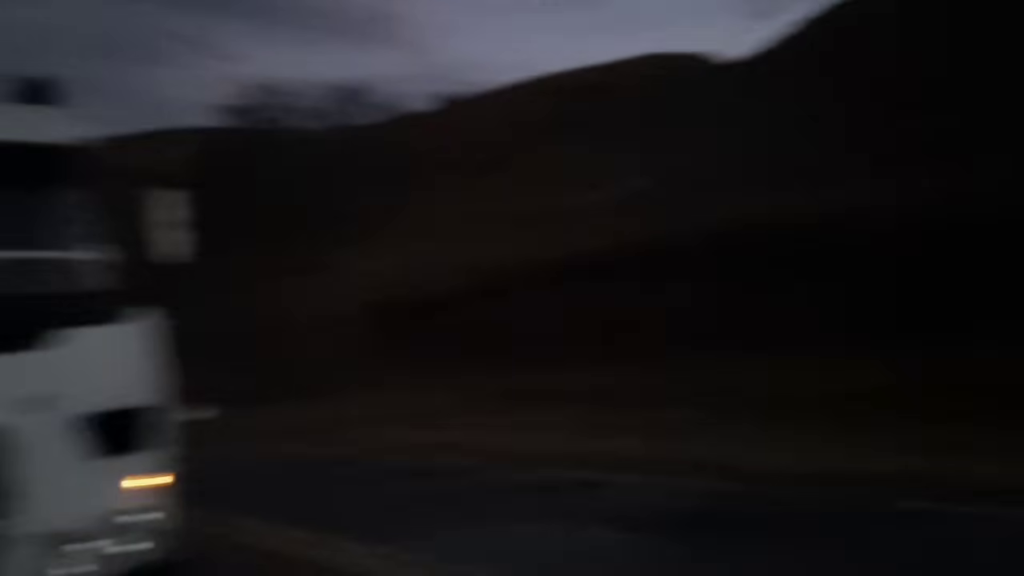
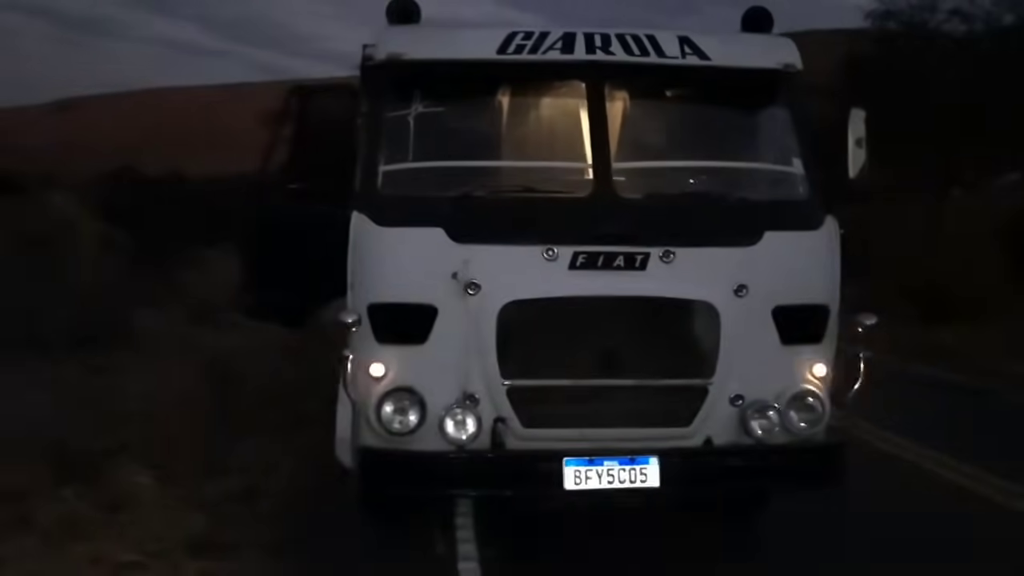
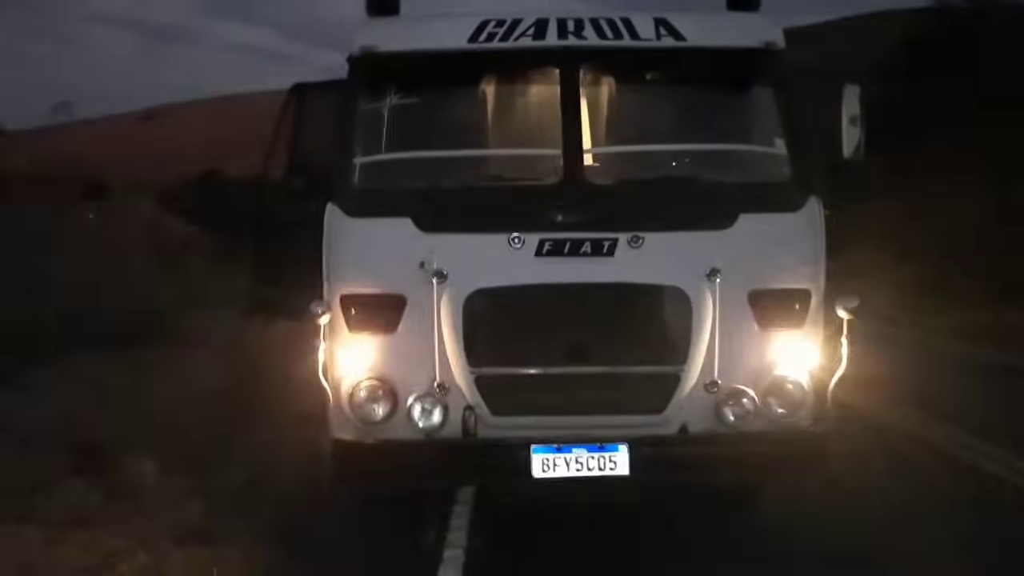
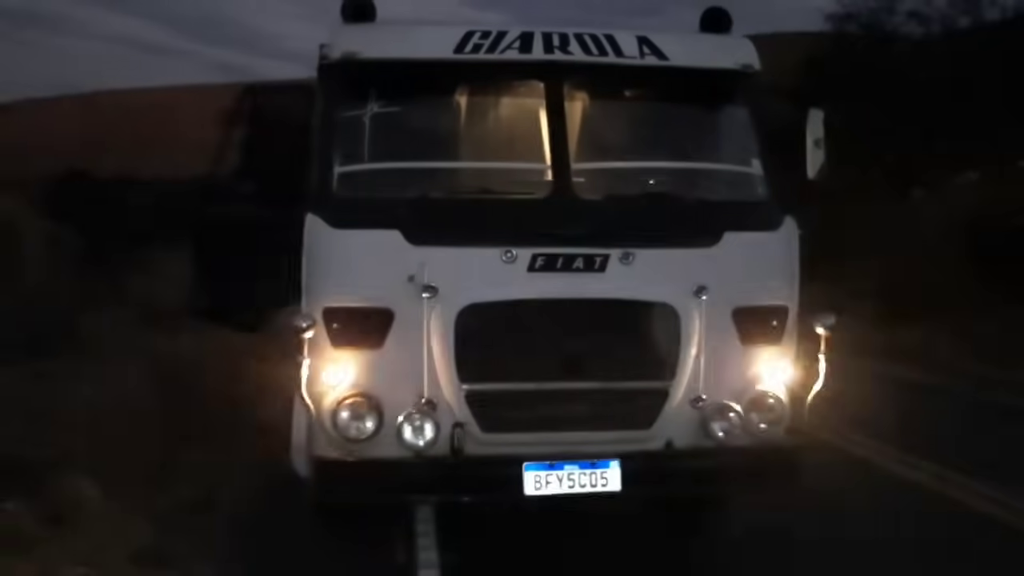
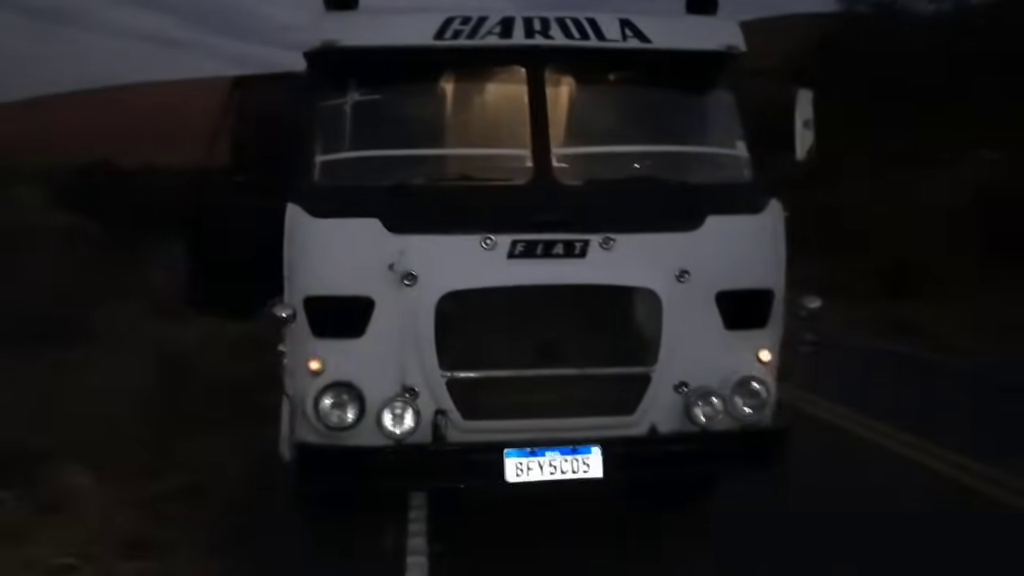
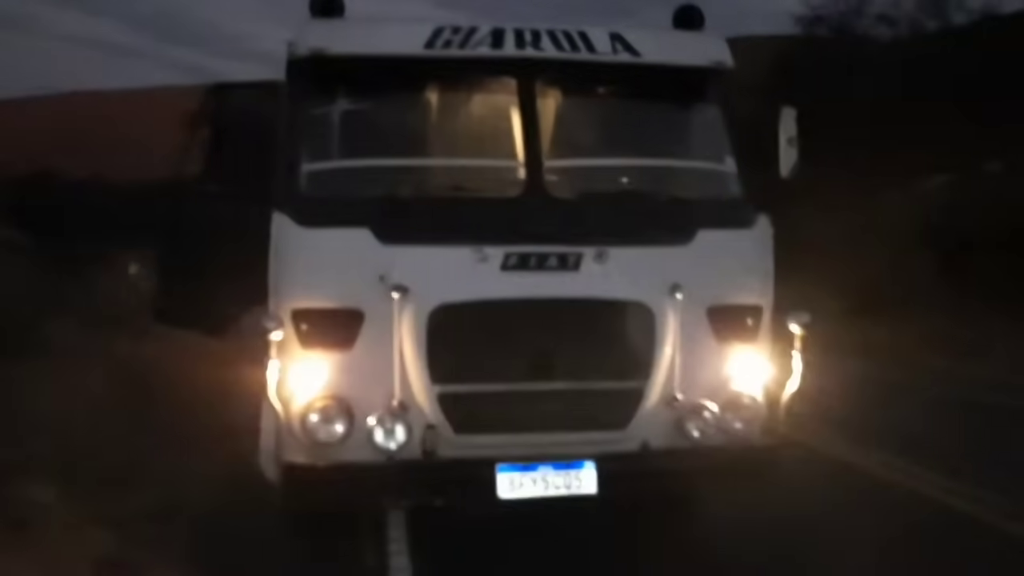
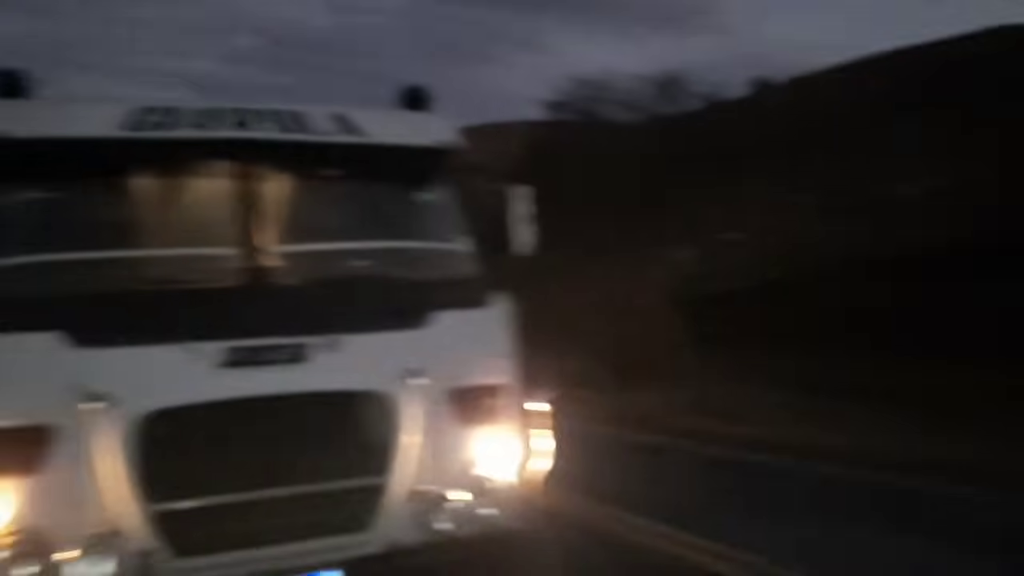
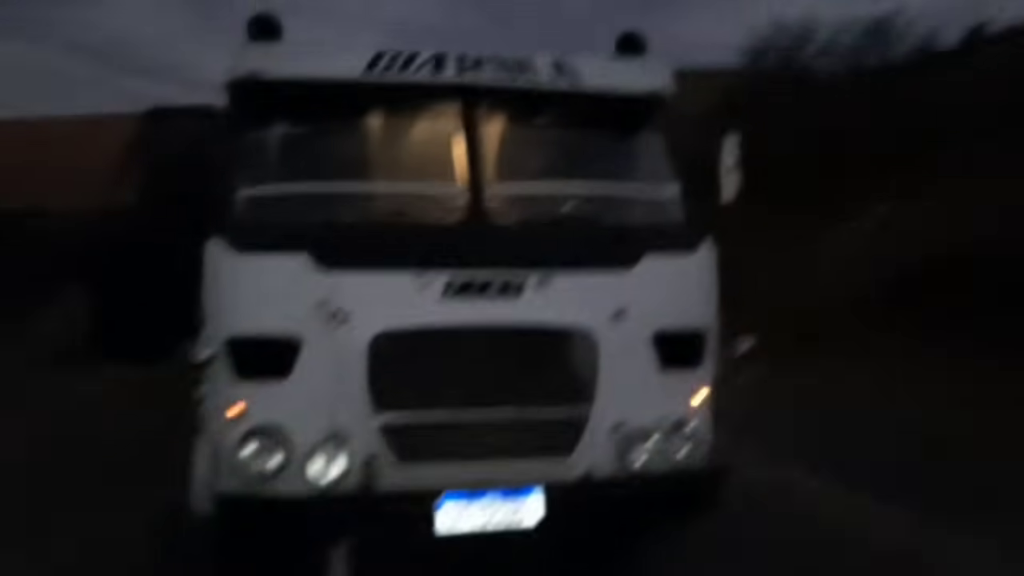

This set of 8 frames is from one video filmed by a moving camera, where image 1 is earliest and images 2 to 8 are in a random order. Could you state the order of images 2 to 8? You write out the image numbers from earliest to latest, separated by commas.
7, 8, 6, 4, 2, 5, 3
